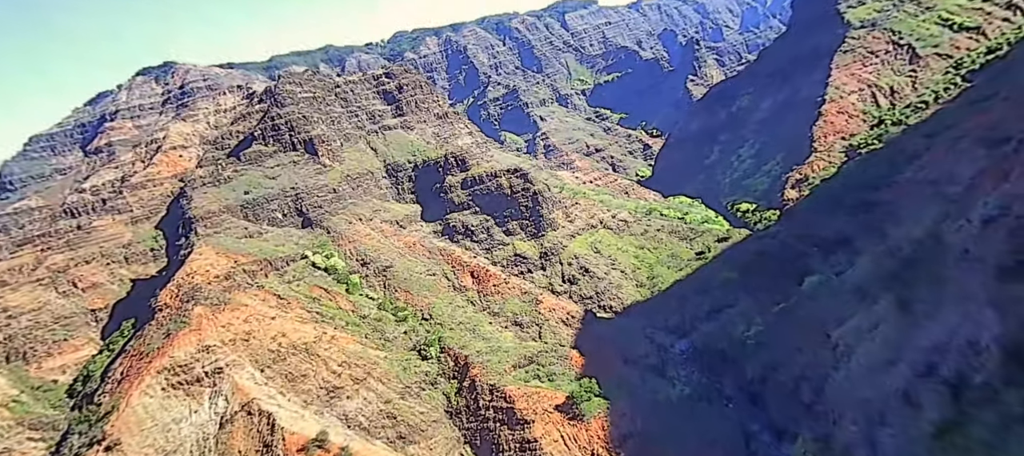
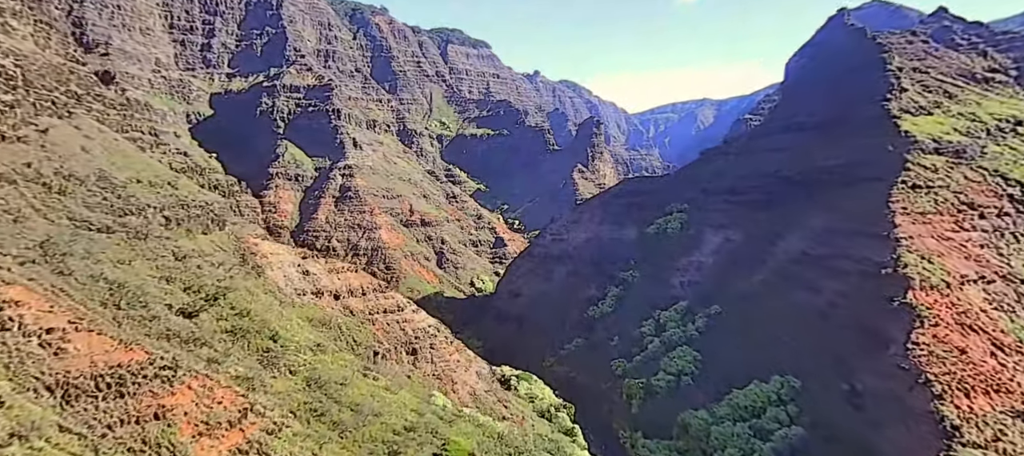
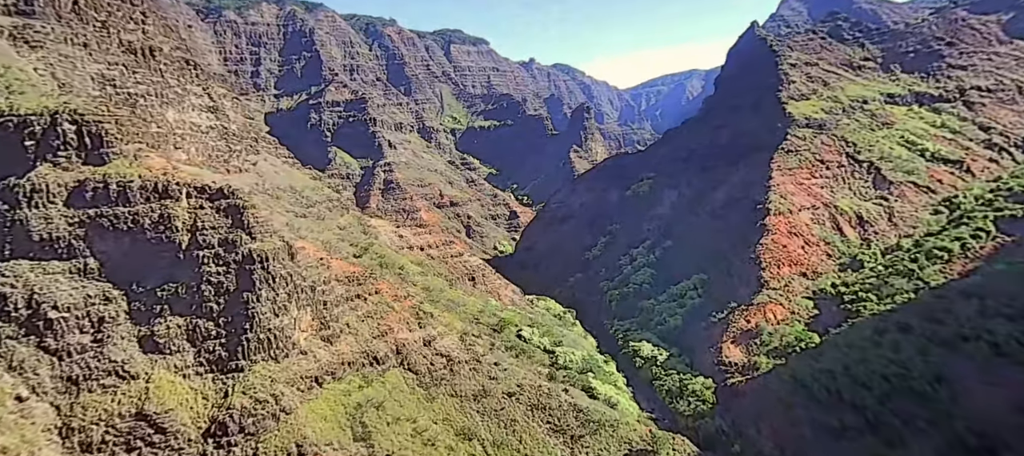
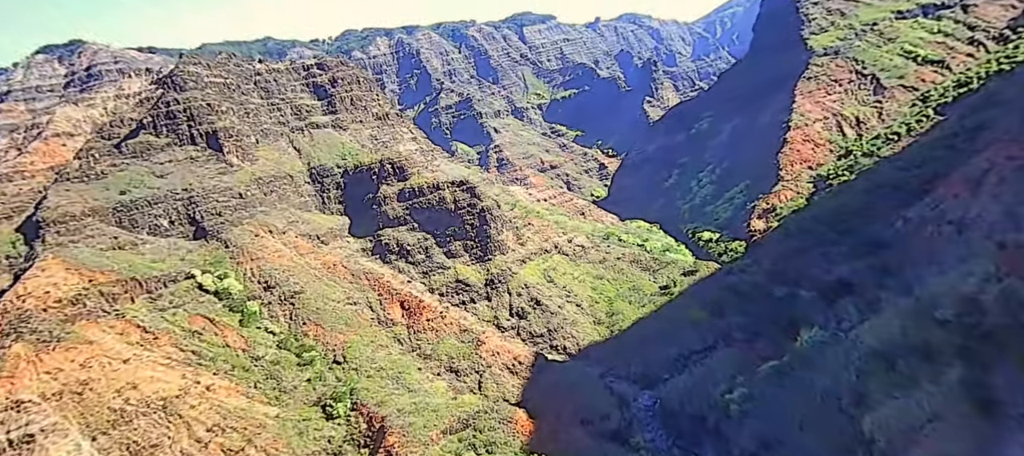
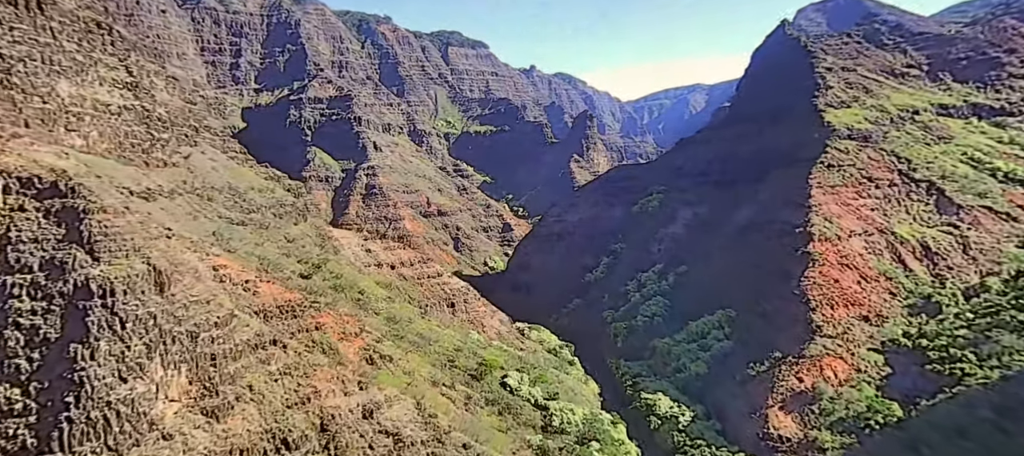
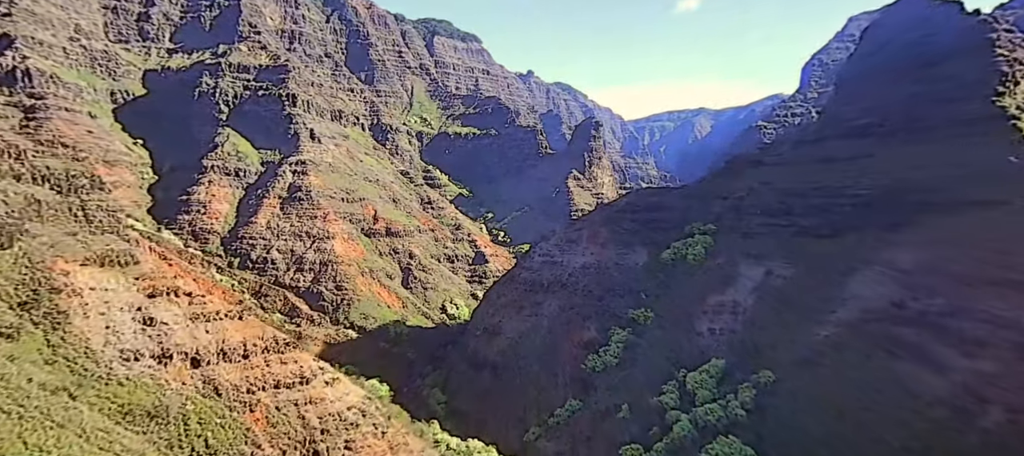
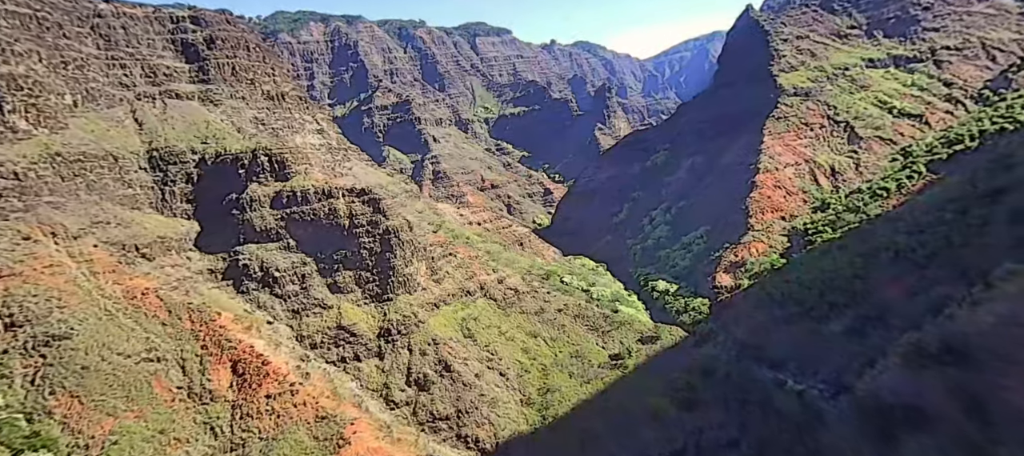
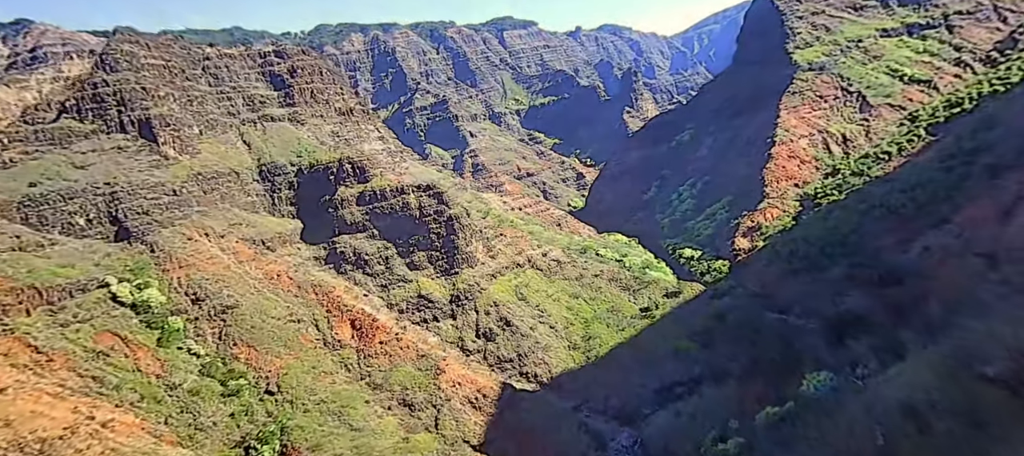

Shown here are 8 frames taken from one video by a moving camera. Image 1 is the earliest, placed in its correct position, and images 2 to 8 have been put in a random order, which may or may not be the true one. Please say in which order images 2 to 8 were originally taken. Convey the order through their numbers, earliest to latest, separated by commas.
4, 8, 7, 3, 5, 2, 6
